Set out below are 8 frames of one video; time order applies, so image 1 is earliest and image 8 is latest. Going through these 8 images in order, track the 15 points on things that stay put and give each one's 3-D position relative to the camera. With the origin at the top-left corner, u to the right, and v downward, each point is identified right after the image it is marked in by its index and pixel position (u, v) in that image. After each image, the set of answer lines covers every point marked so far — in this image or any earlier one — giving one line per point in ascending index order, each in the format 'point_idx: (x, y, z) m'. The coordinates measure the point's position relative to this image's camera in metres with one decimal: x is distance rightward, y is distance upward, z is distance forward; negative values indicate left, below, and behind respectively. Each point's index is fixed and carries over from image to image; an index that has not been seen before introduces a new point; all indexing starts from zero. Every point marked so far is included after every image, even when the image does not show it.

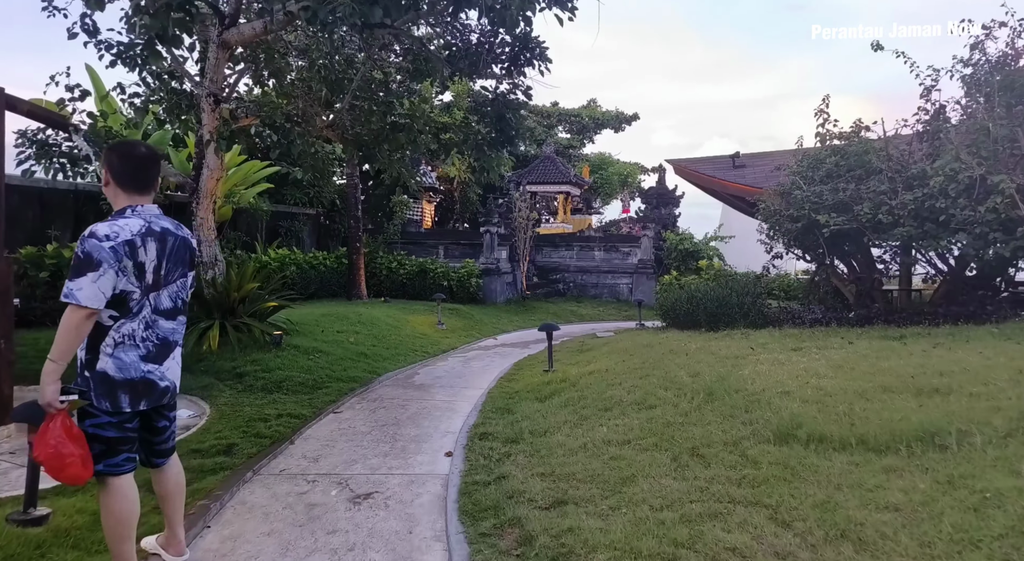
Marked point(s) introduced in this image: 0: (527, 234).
0: (+0.4, +1.1, +16.5) m
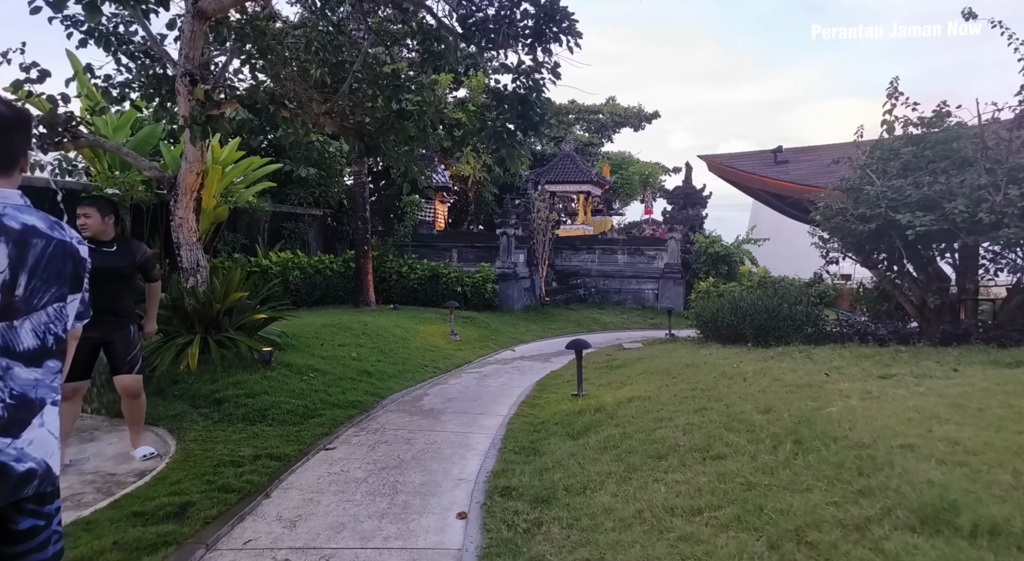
0: (+0.8, +1.0, +15.5) m
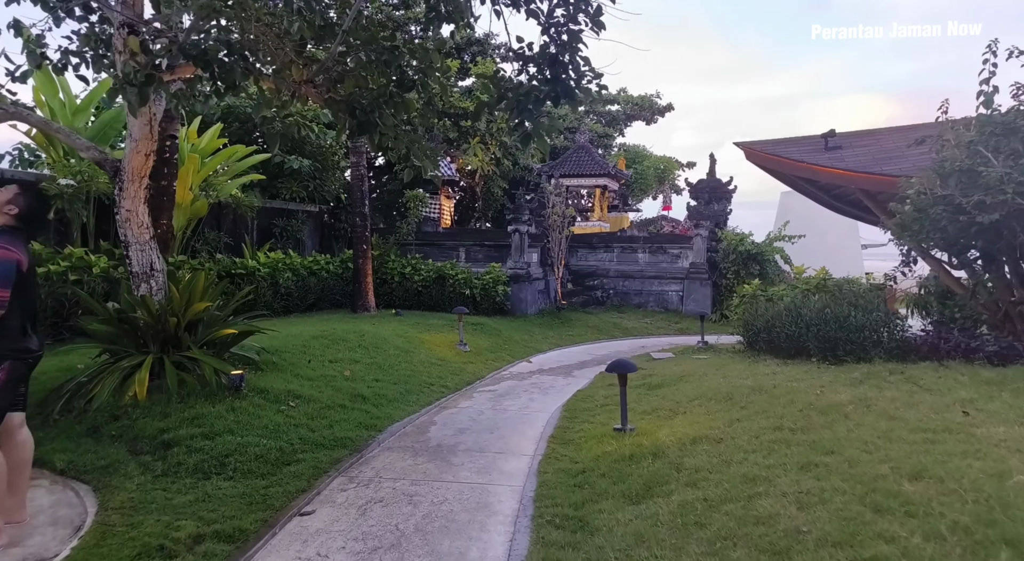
0: (+1.0, +1.0, +14.2) m
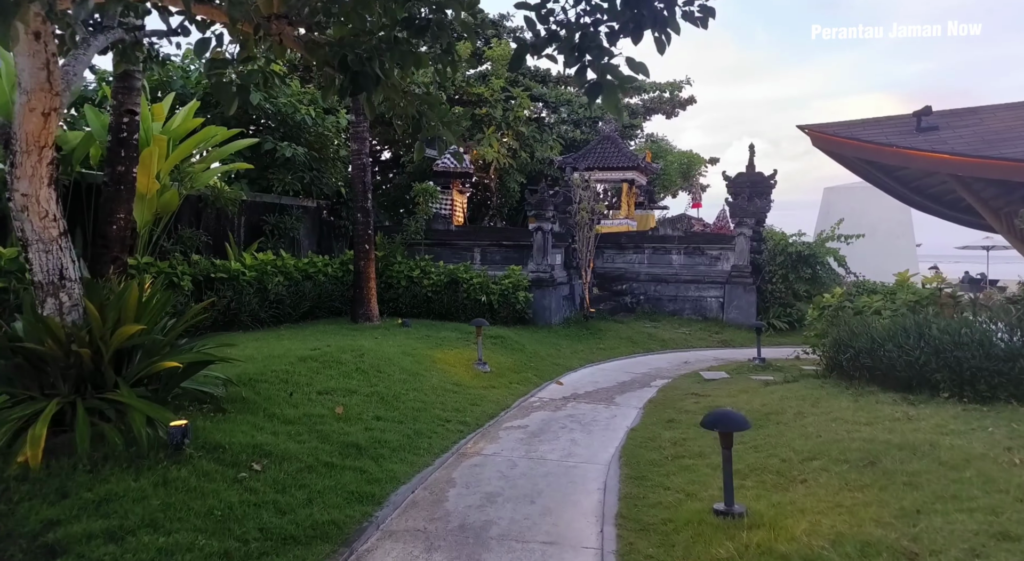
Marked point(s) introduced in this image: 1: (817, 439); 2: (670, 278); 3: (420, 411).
0: (+1.4, +0.9, +12.7) m
1: (+2.0, -1.0, +4.5) m
2: (+3.3, +0.1, +14.4) m
3: (-0.8, -1.1, +5.8) m
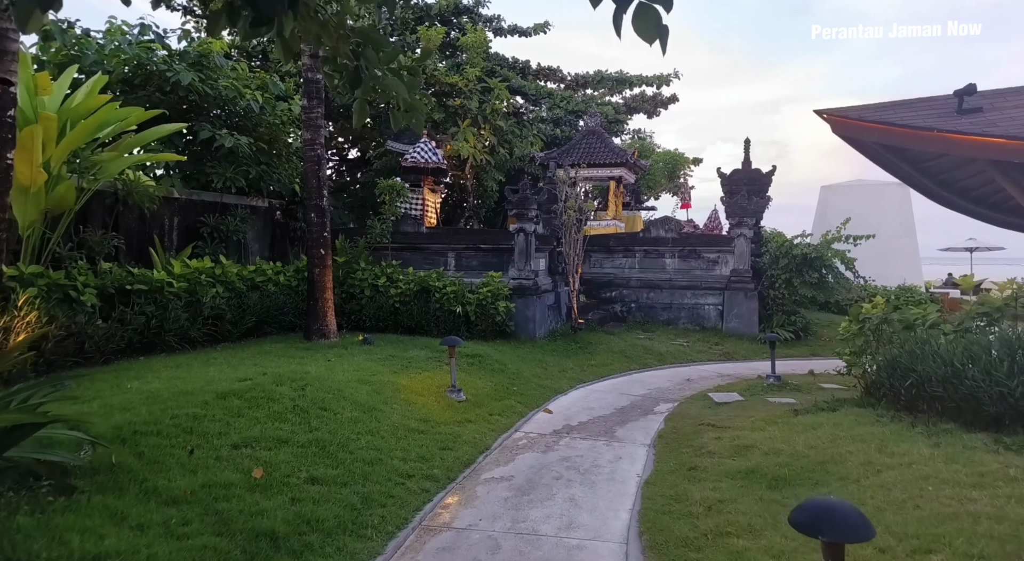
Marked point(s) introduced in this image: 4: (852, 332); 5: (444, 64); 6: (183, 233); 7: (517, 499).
0: (+1.1, +0.8, +11.4) m
1: (+1.9, -1.1, +3.2) m
2: (+2.9, -0.1, +13.2) m
3: (-0.9, -1.2, +4.5) m
4: (+3.4, -0.5, +6.9) m
5: (-1.3, +4.2, +13.3) m
6: (-4.1, +0.6, +8.6) m
7: (0.0, -1.4, +4.5) m
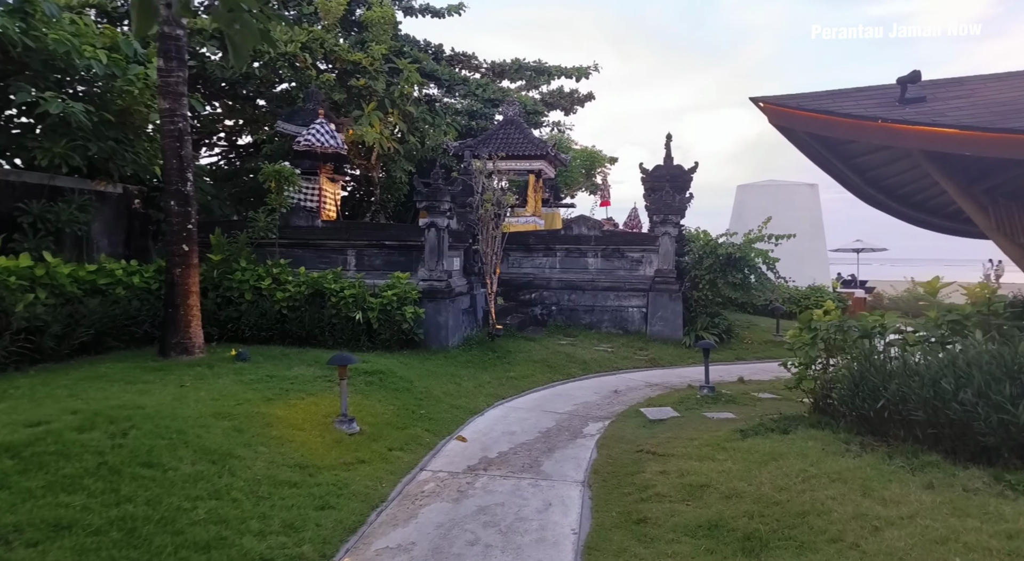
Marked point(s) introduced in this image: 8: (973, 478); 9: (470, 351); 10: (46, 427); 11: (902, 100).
0: (-0.3, +0.7, +10.3) m
1: (+1.5, -1.1, +2.3) m
2: (+1.3, -0.1, +12.3) m
3: (-1.4, -1.2, +3.2) m
4: (+2.6, -0.5, +6.1) m
5: (-2.8, +4.2, +12.0) m
6: (-5.0, +0.6, +6.9) m
7: (-0.5, -1.4, +3.4) m
8: (+2.4, -1.0, +3.6) m
9: (-0.6, -0.9, +9.1) m
10: (-2.6, -0.8, +4.0) m
11: (+4.0, +1.8, +6.9) m
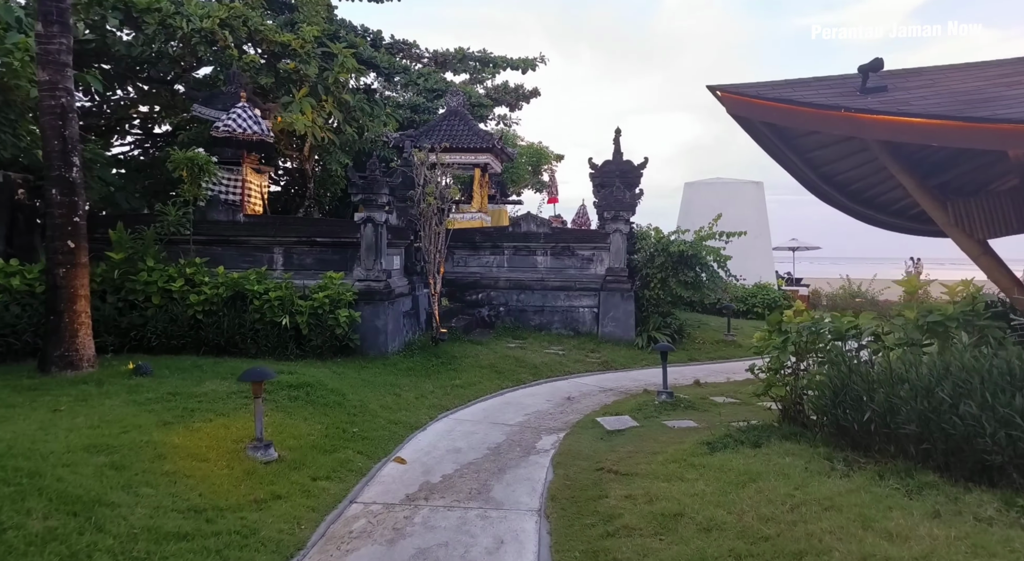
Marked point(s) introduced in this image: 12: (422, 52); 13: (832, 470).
0: (-1.0, +0.7, +9.6) m
1: (+1.4, -1.1, +1.8) m
2: (+0.4, -0.1, +11.7) m
3: (-1.6, -1.2, +2.4) m
4: (+2.1, -0.5, +5.6) m
5: (-3.7, +4.1, +11.0) m
6: (-5.5, +0.5, +5.9) m
7: (-0.7, -1.4, +2.7) m
8: (+2.2, -1.0, +3.1) m
9: (-1.2, -0.9, +8.4) m
10: (-2.9, -0.9, +3.2) m
11: (+3.4, +1.8, +6.5) m
12: (-2.1, +5.4, +16.3) m
13: (+1.9, -1.1, +4.2) m
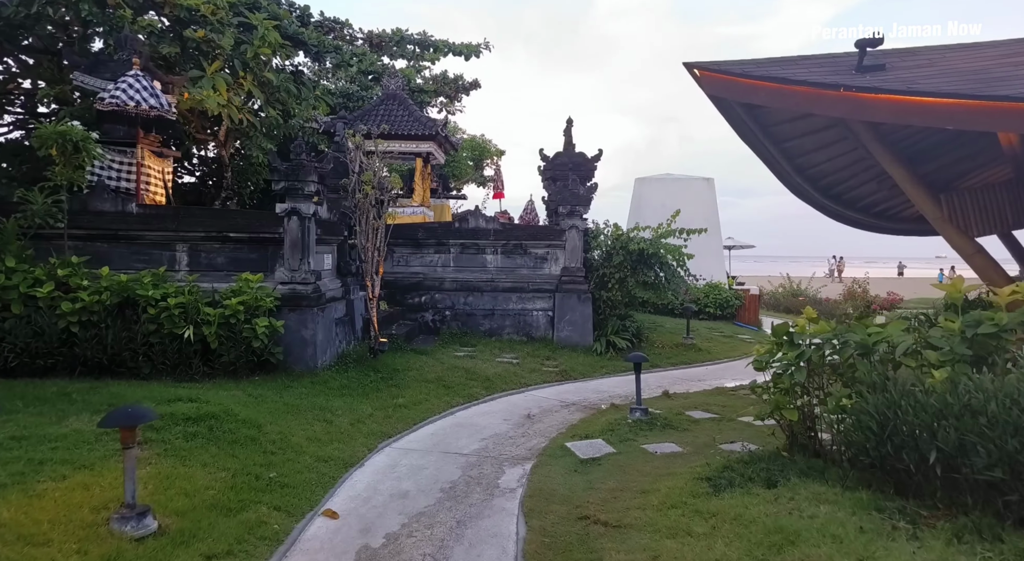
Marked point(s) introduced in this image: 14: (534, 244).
0: (-1.7, +0.7, +8.4) m
1: (+1.5, -1.2, +0.8) m
2: (-0.4, -0.1, +10.6) m
3: (-1.5, -1.3, +1.2) m
4: (+1.8, -0.5, +4.7) m
5: (-4.5, +4.1, +9.6) m
6: (-5.8, +0.5, +4.3) m
7: (-0.7, -1.5, +1.5) m
8: (+2.2, -1.0, +2.2) m
9: (-1.7, -0.9, +7.2) m
10: (-2.9, -0.9, +1.8) m
11: (+3.1, +1.8, +5.7) m
12: (-3.3, +5.4, +15.0) m
13: (+1.8, -1.2, +3.3) m
14: (+0.4, +0.6, +10.6) m
